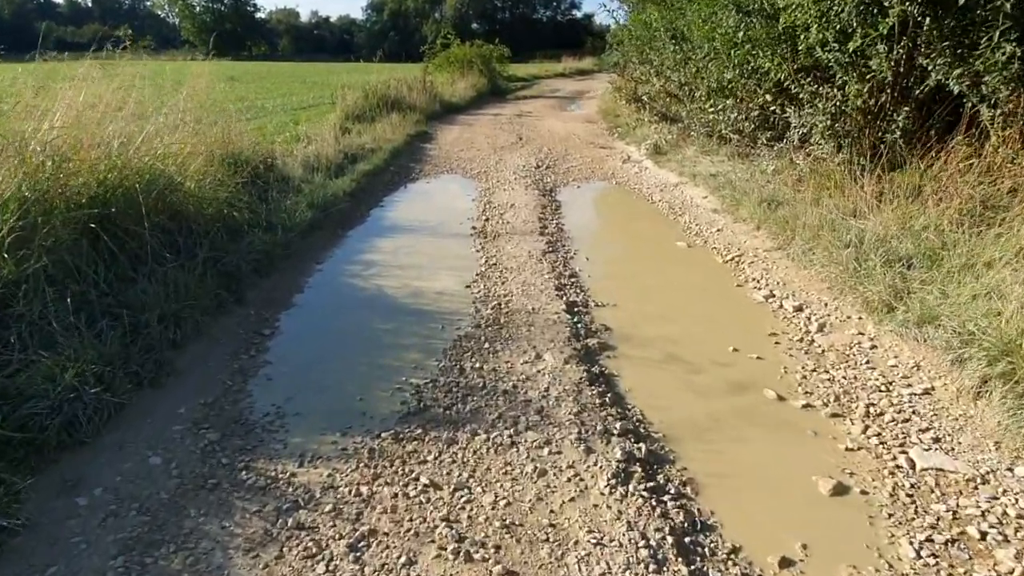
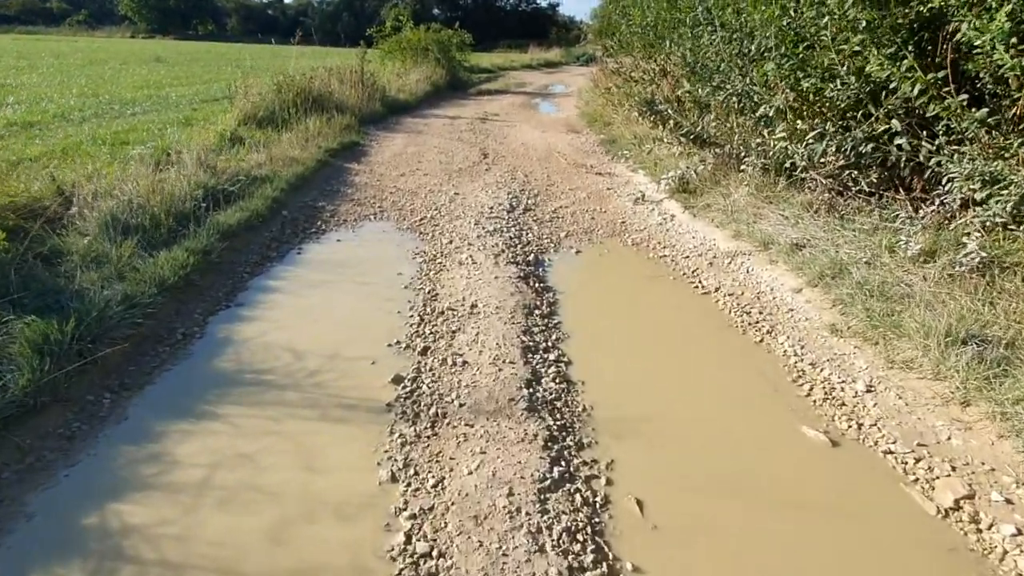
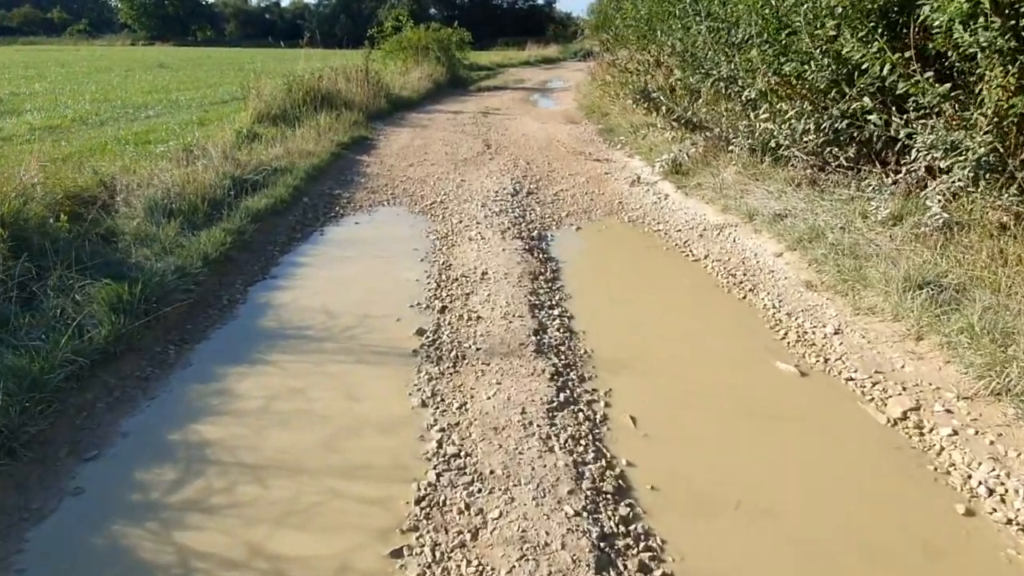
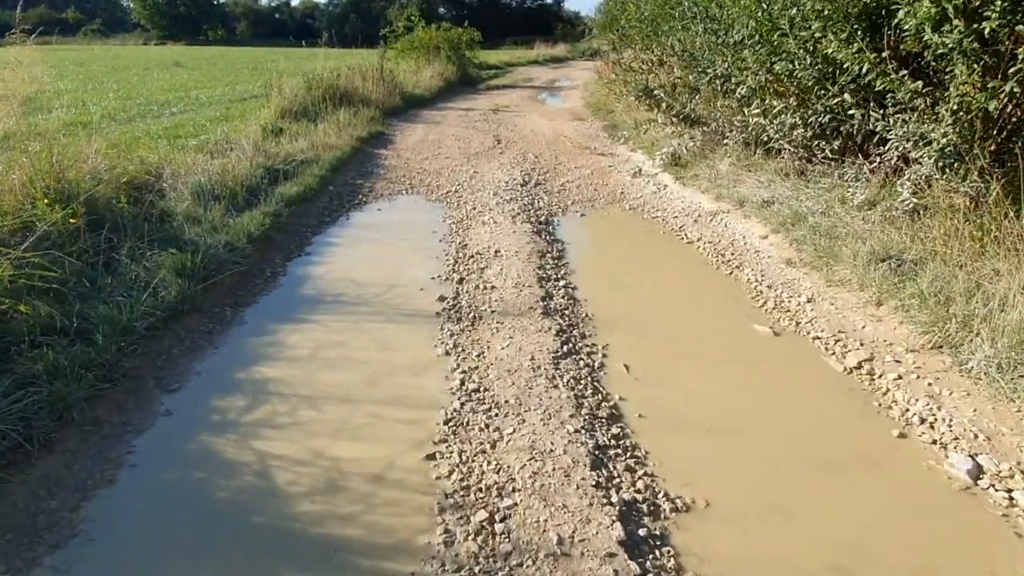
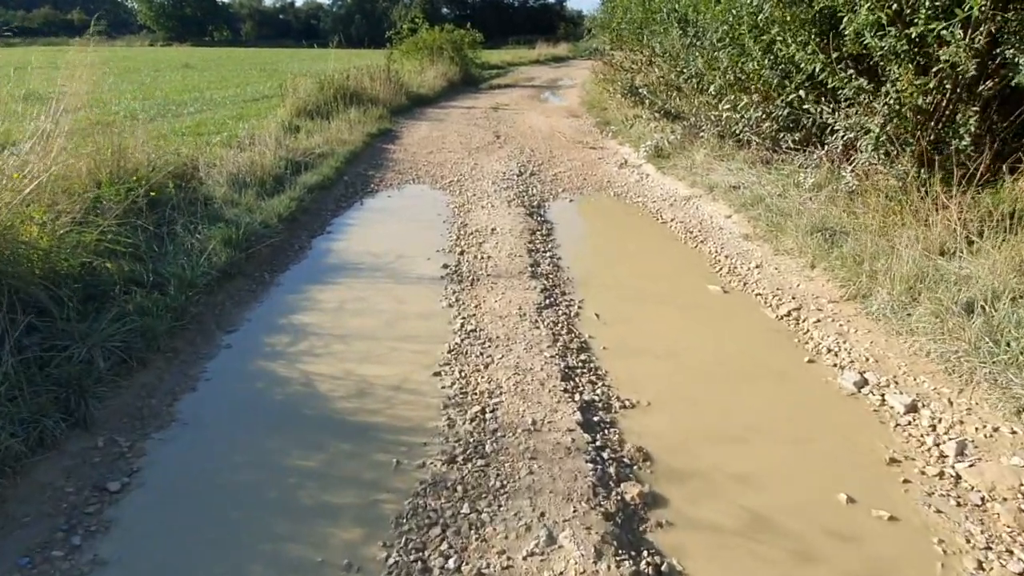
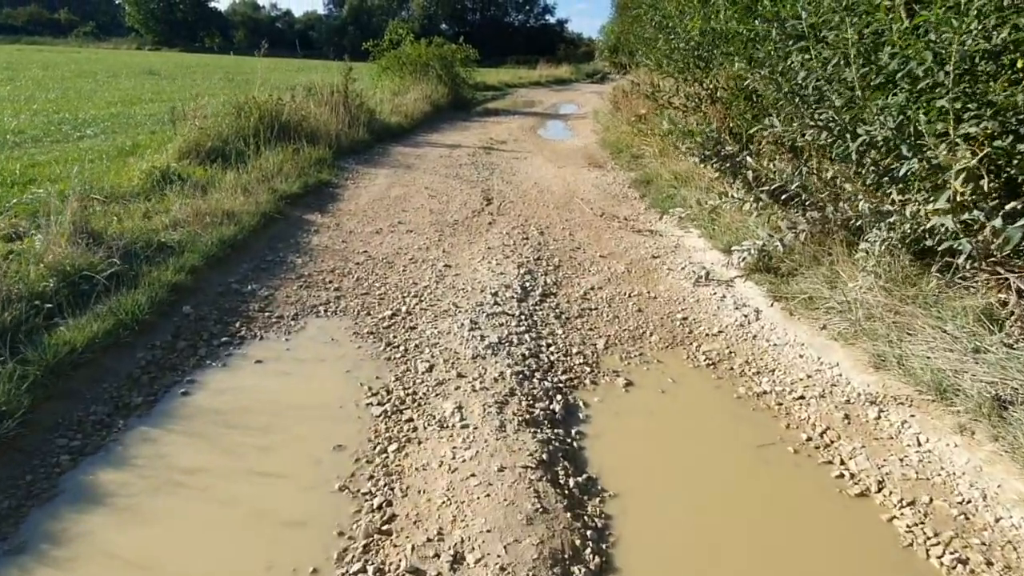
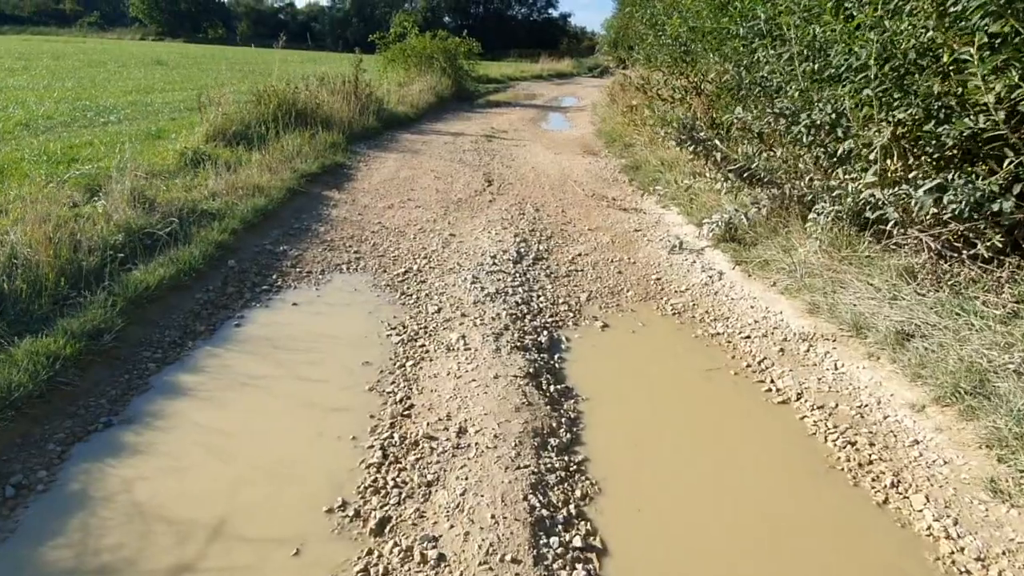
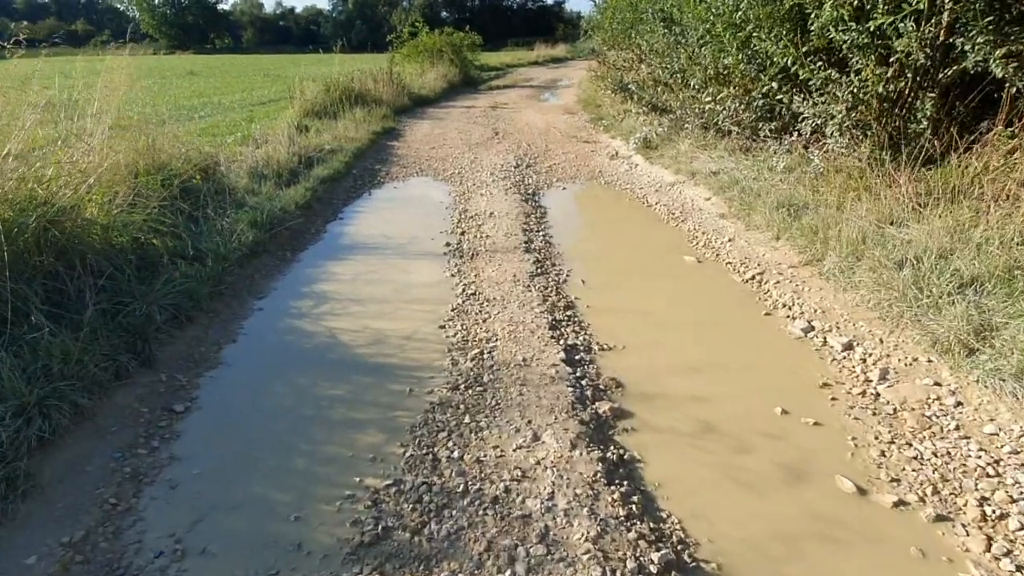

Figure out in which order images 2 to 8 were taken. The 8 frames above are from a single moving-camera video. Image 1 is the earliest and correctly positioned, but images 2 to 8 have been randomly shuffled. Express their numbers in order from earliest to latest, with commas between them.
8, 5, 4, 3, 2, 7, 6
